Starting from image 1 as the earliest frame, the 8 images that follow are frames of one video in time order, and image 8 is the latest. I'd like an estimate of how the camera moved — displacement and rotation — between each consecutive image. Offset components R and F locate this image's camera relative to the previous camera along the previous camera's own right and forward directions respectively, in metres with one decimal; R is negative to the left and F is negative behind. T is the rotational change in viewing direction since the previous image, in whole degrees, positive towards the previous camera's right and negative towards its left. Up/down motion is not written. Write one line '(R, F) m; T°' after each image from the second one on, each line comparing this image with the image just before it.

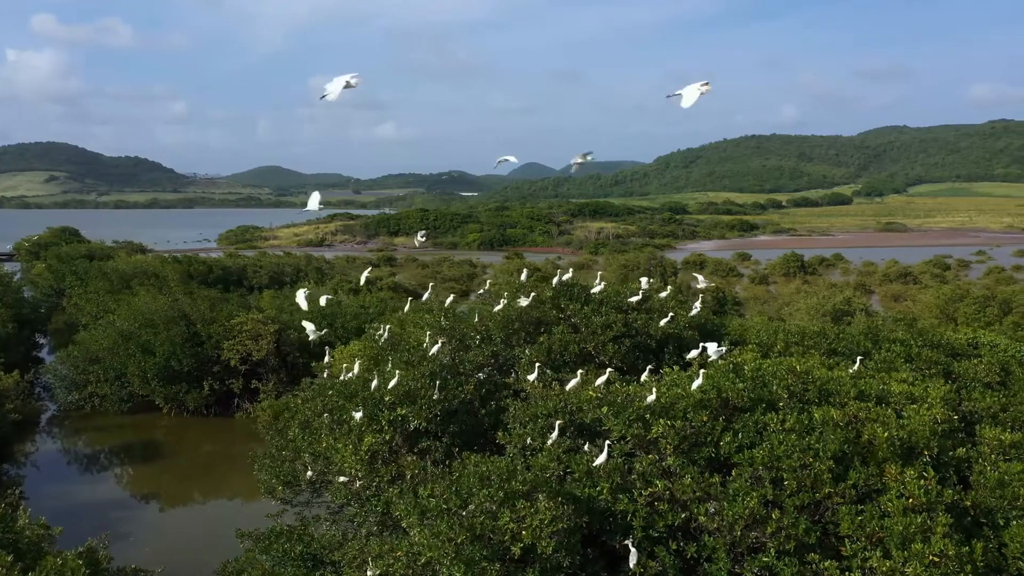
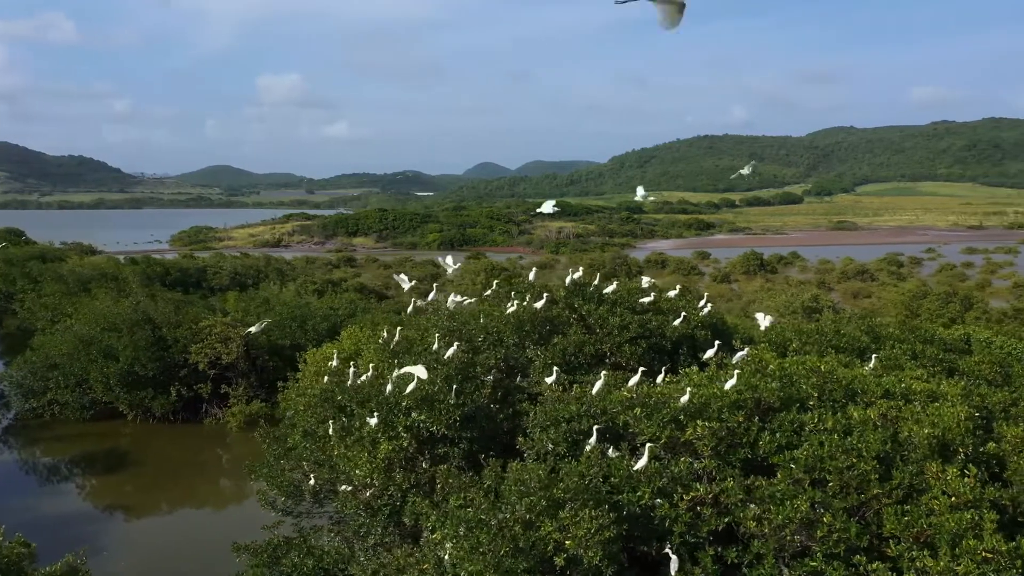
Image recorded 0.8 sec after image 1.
(-0.9, +0.4) m; +3°
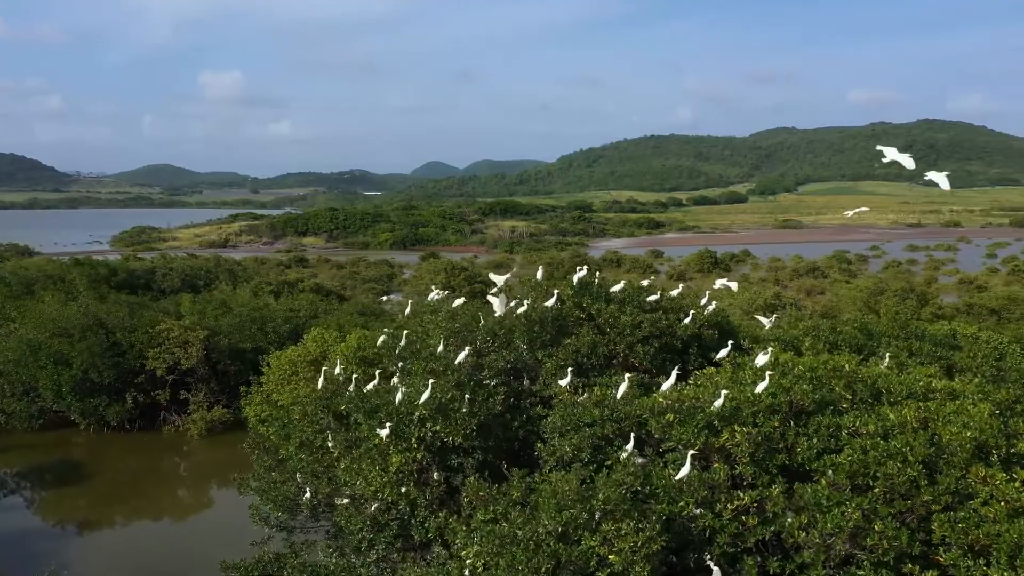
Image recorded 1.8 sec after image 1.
(-0.9, +0.6) m; +4°
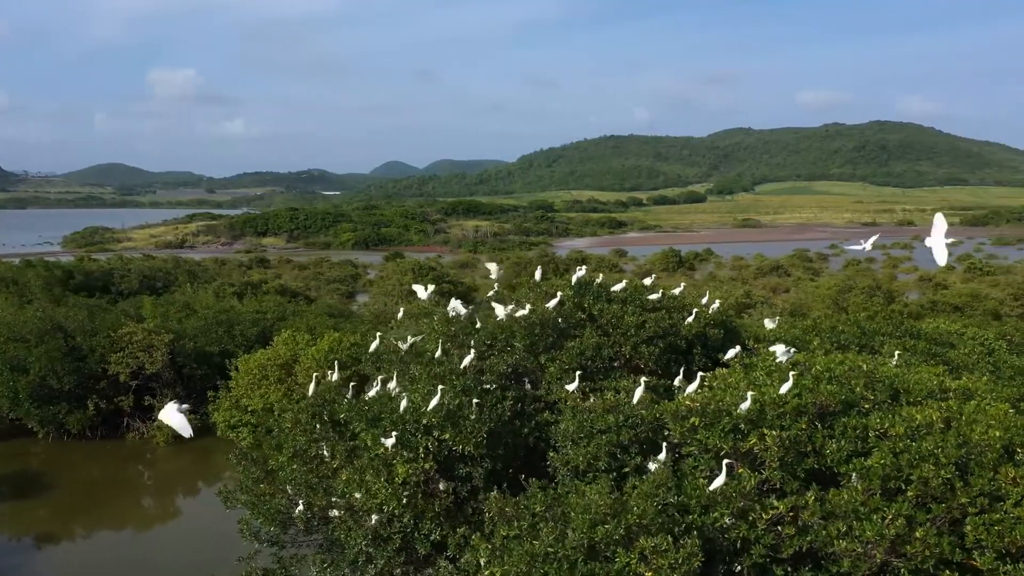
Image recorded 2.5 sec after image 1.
(-0.6, +0.5) m; +3°
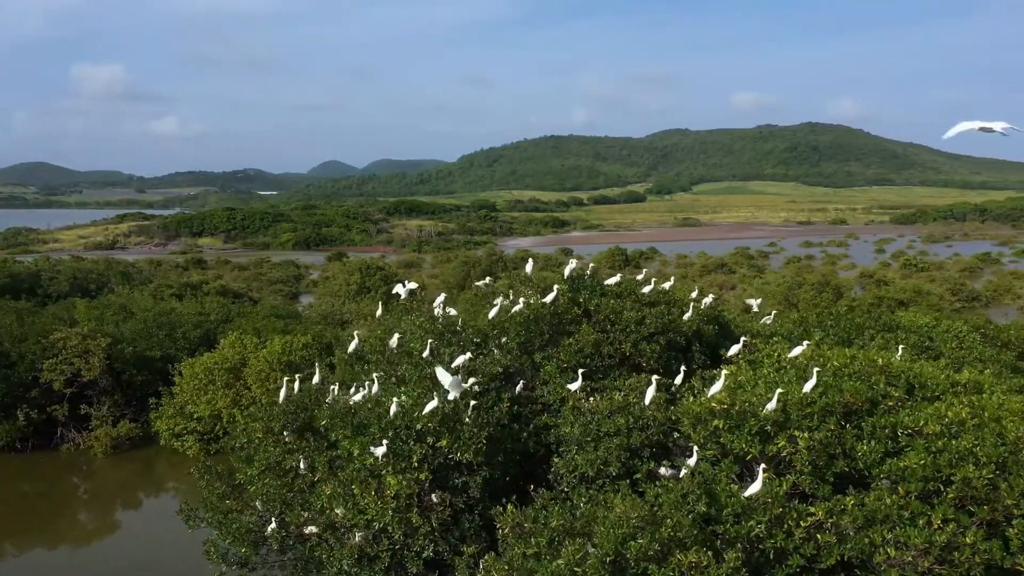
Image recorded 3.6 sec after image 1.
(-0.7, +0.9) m; +4°
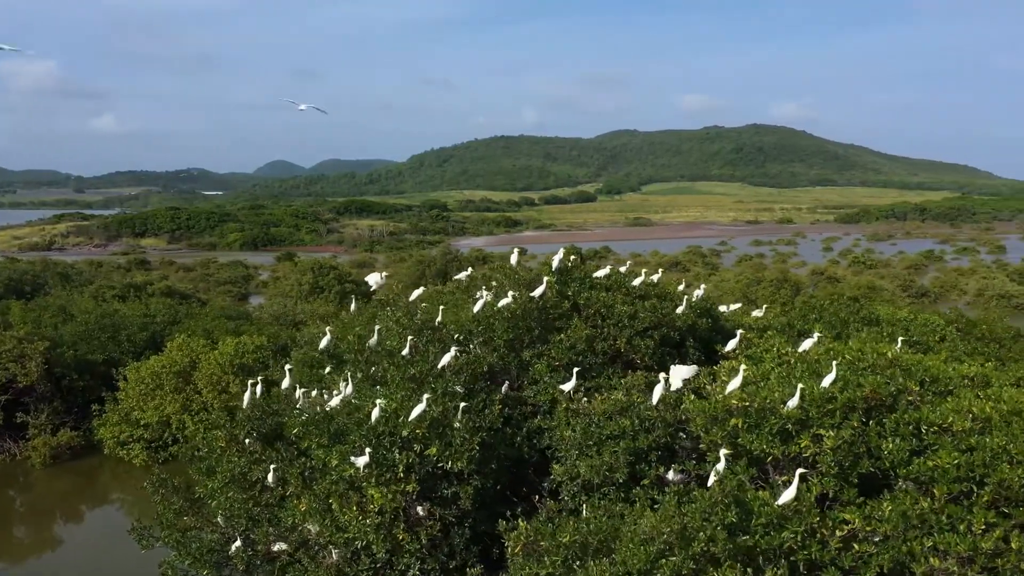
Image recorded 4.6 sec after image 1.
(-0.4, +0.8) m; +3°
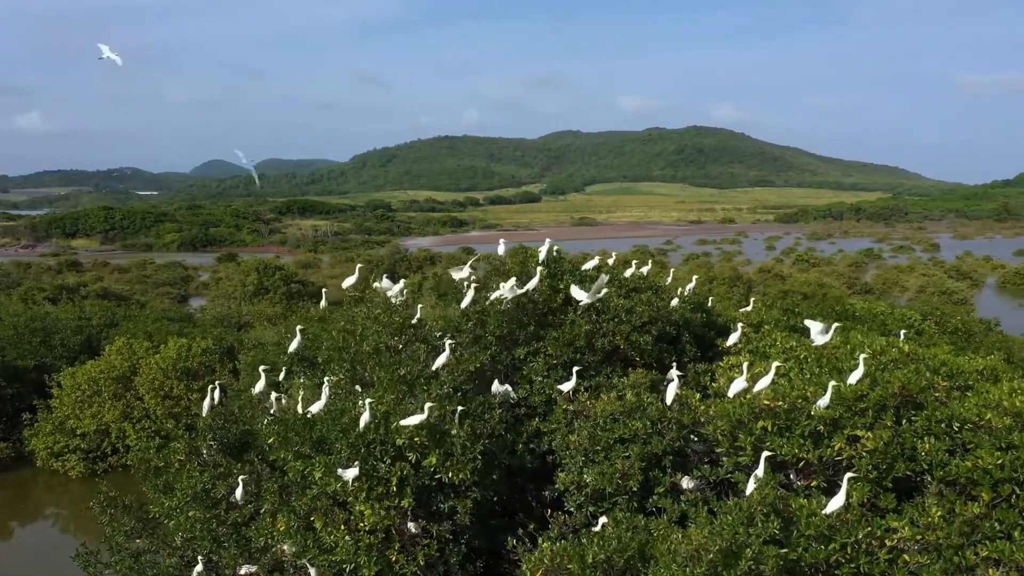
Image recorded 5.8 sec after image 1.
(-0.5, +0.8) m; +4°
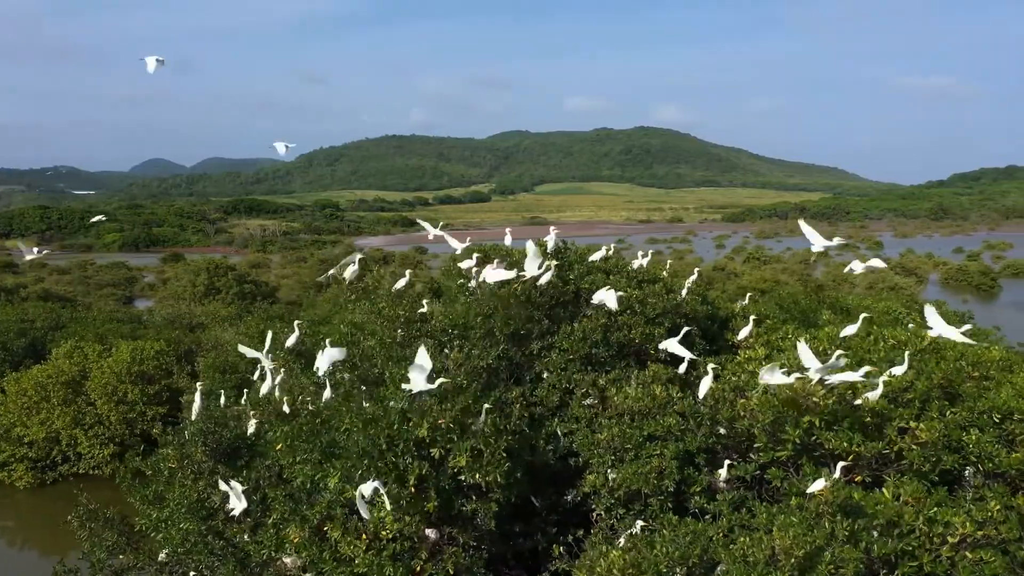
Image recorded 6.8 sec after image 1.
(-0.7, +0.5) m; +4°
